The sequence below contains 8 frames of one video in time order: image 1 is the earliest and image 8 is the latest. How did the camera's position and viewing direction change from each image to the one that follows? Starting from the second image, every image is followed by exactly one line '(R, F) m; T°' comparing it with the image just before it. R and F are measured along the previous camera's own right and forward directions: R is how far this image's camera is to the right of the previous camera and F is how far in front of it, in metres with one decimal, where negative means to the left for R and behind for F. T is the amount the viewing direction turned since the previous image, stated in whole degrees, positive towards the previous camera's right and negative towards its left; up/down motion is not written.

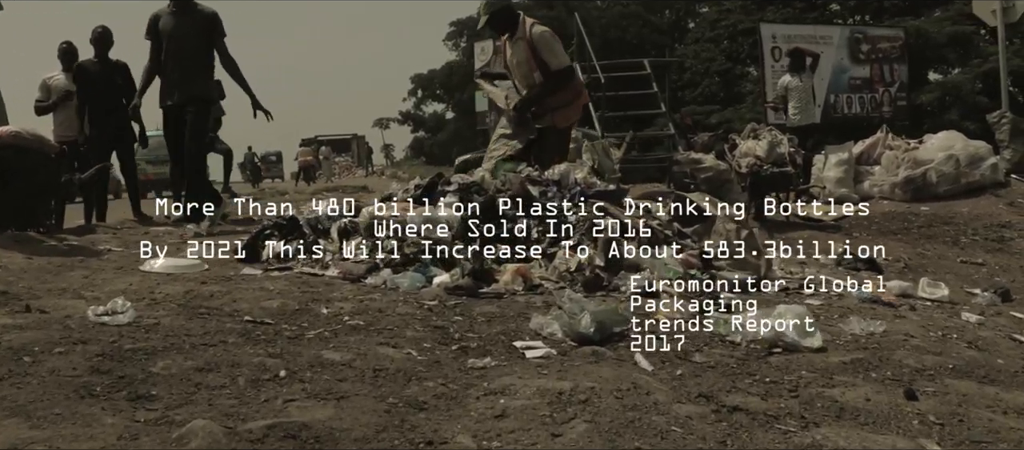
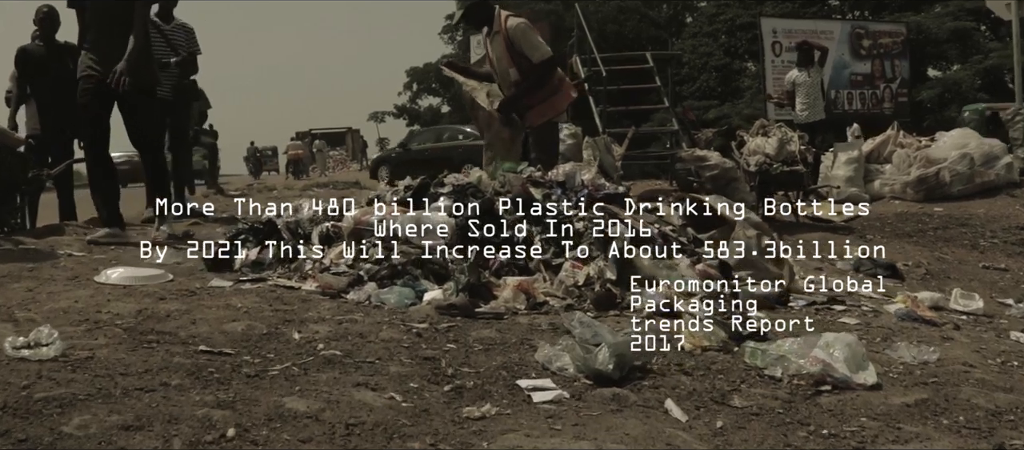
(0.0, +0.7) m; 0°
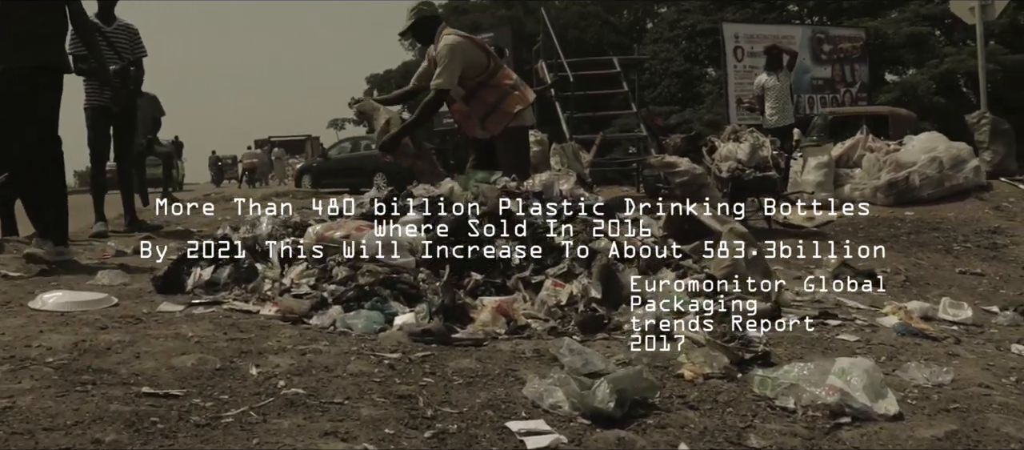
(-0.1, +0.4) m; +2°
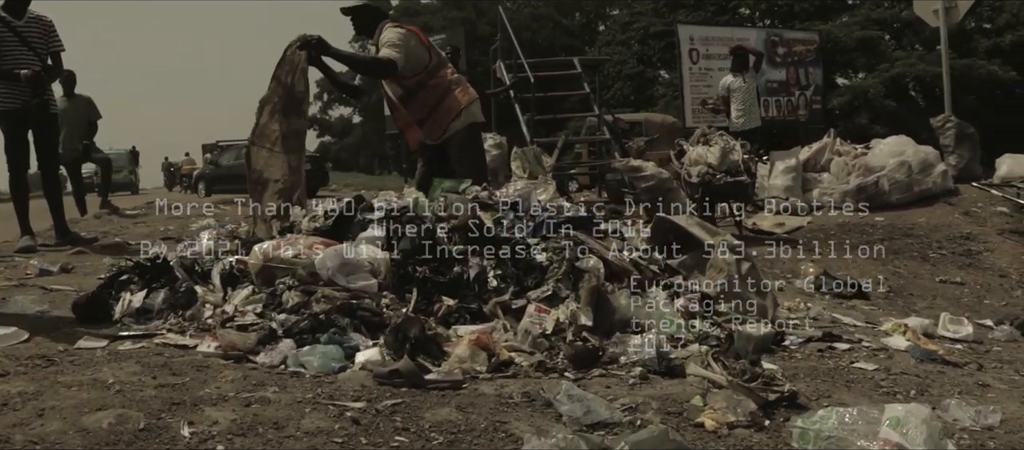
(-0.1, +0.7) m; +3°
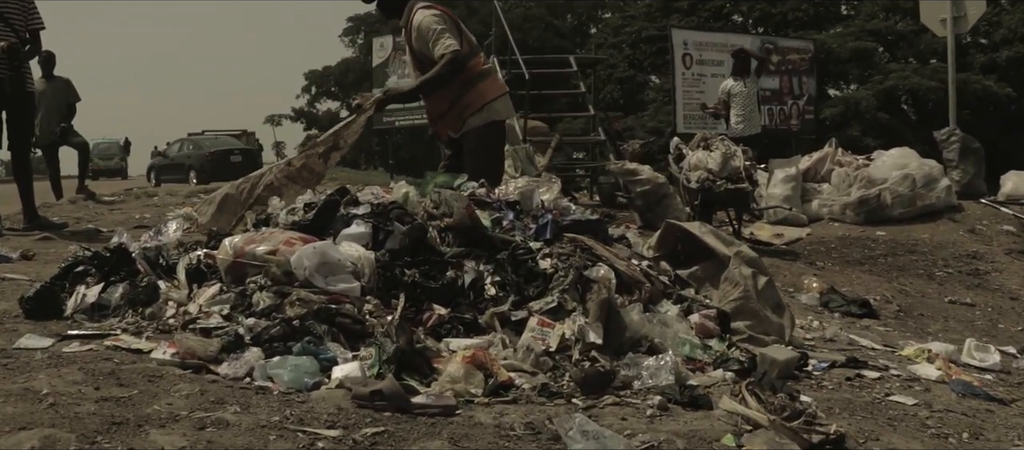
(-0.1, +0.5) m; +1°
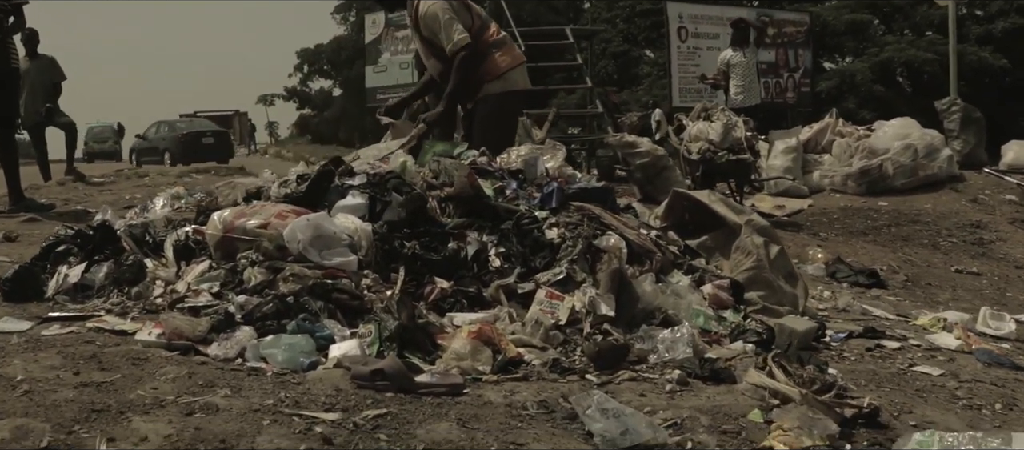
(0.0, +0.2) m; 0°
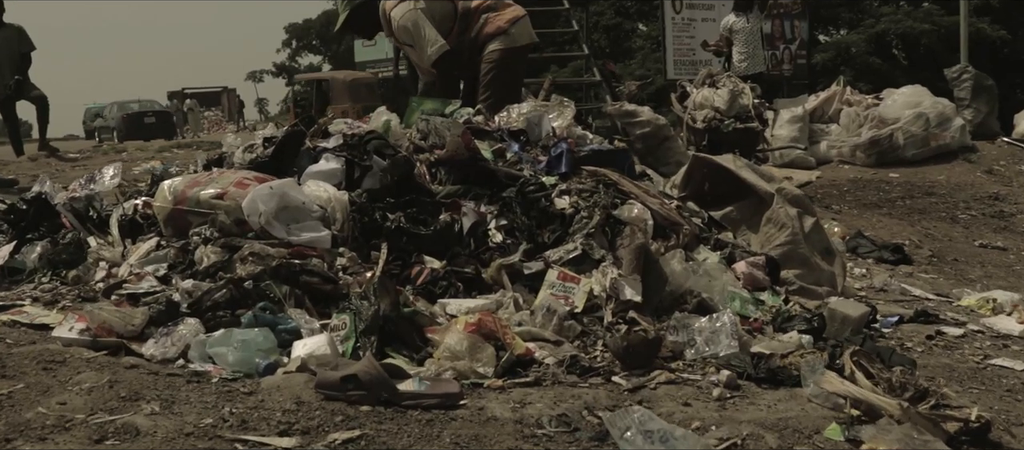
(0.0, +0.7) m; 0°
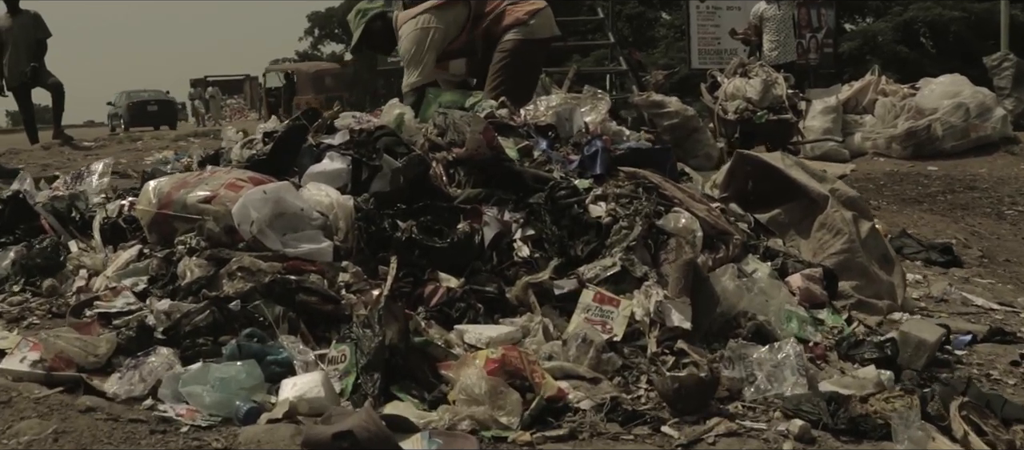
(0.0, +0.4) m; -1°
